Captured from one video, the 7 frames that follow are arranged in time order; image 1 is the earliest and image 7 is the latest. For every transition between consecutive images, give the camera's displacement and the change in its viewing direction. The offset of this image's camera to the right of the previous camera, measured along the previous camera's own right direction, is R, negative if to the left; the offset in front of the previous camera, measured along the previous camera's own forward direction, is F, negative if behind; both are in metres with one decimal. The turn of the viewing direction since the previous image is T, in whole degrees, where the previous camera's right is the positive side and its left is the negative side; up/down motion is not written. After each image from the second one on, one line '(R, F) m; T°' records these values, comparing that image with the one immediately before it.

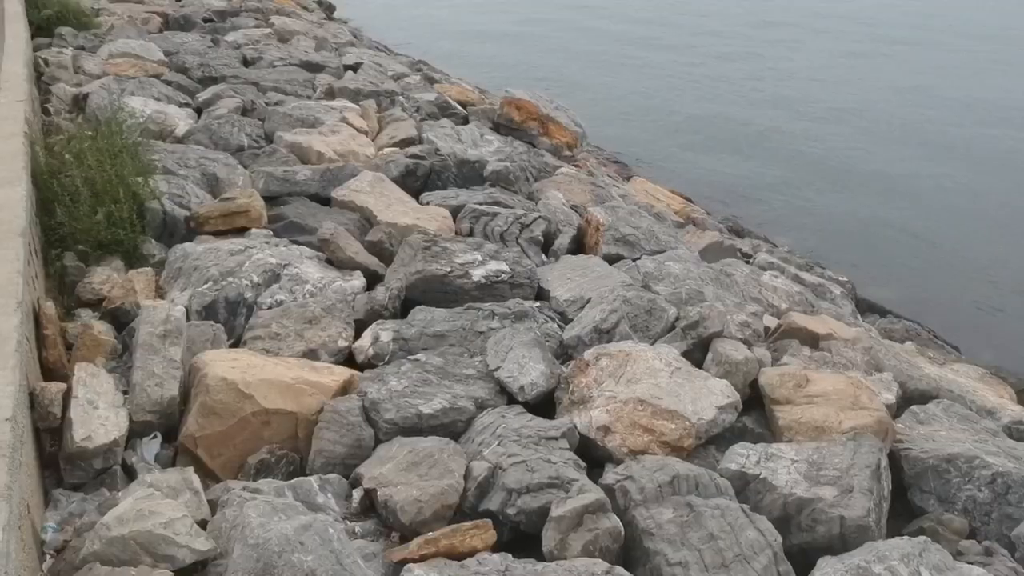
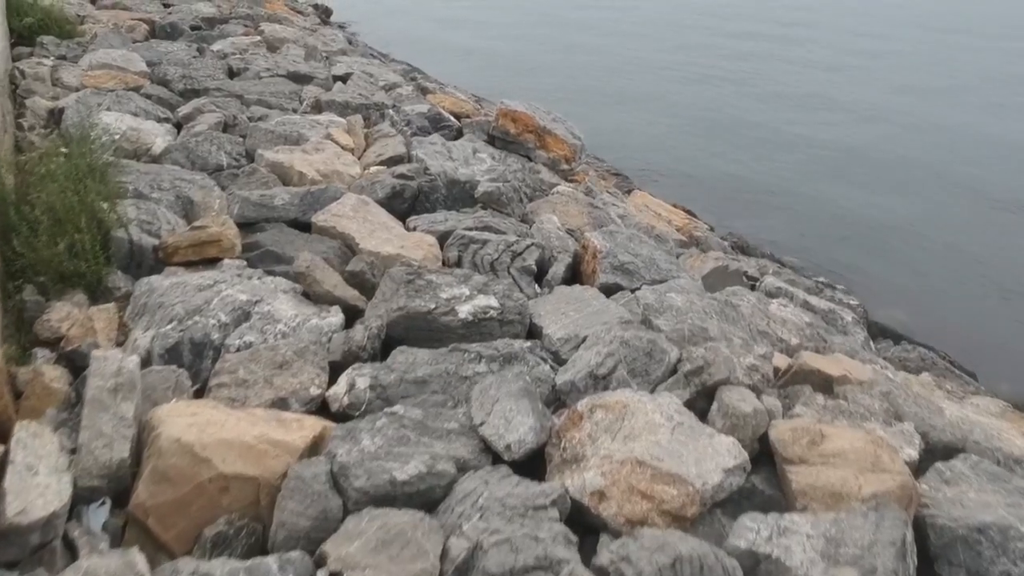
(+0.1, +0.3) m; 0°
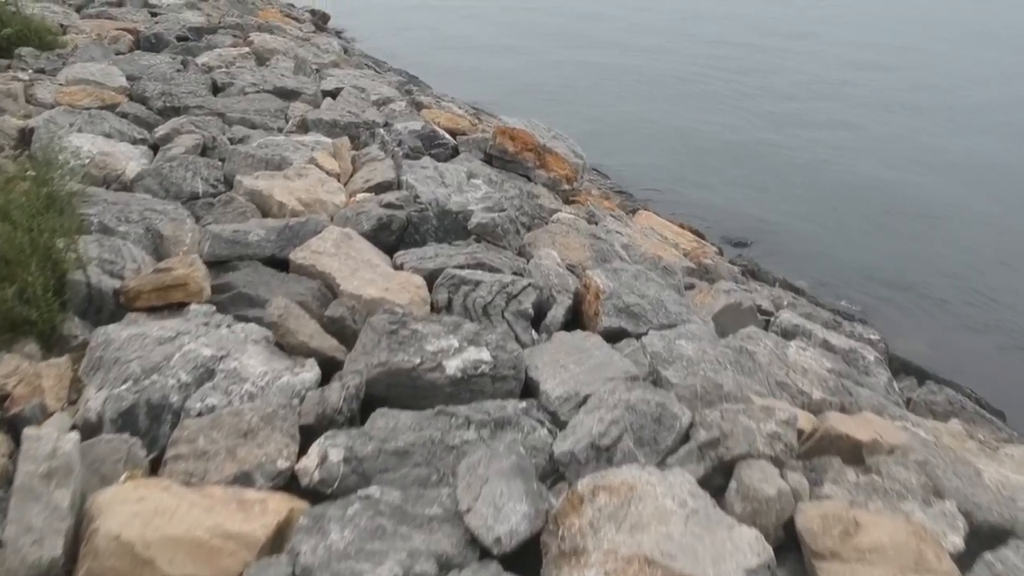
(0.0, +0.4) m; 0°
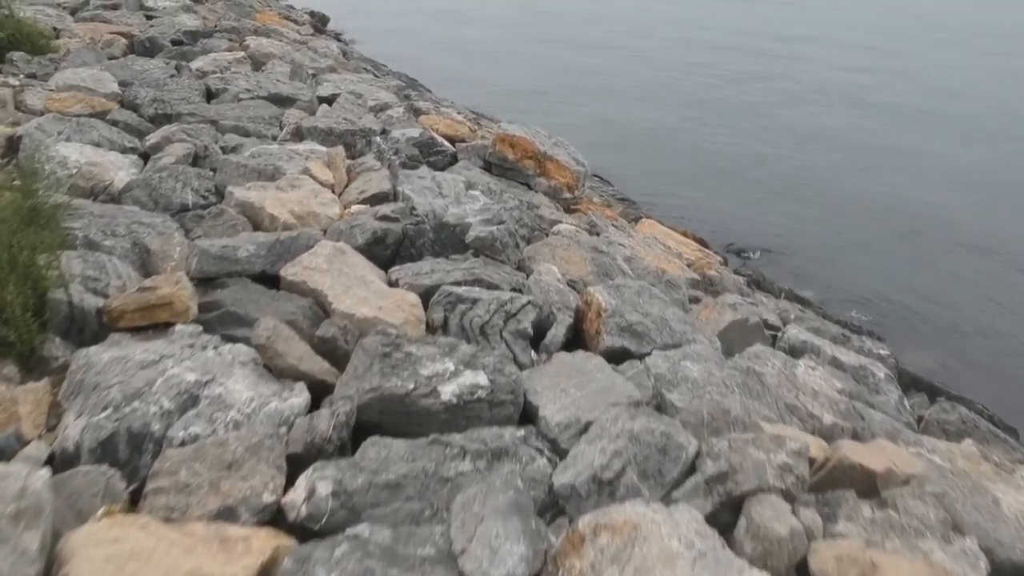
(0.0, +0.2) m; 0°
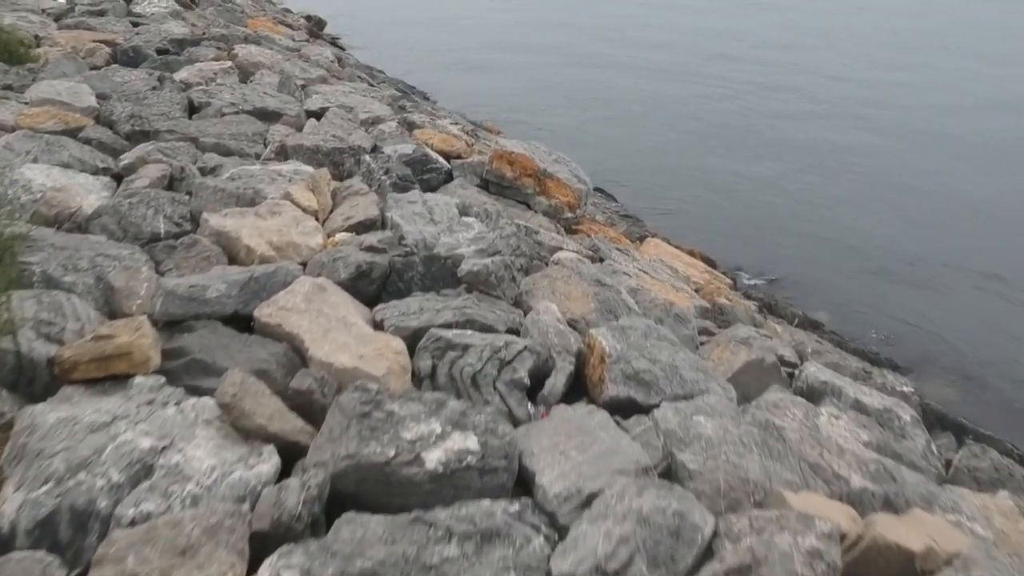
(0.0, +0.4) m; 0°
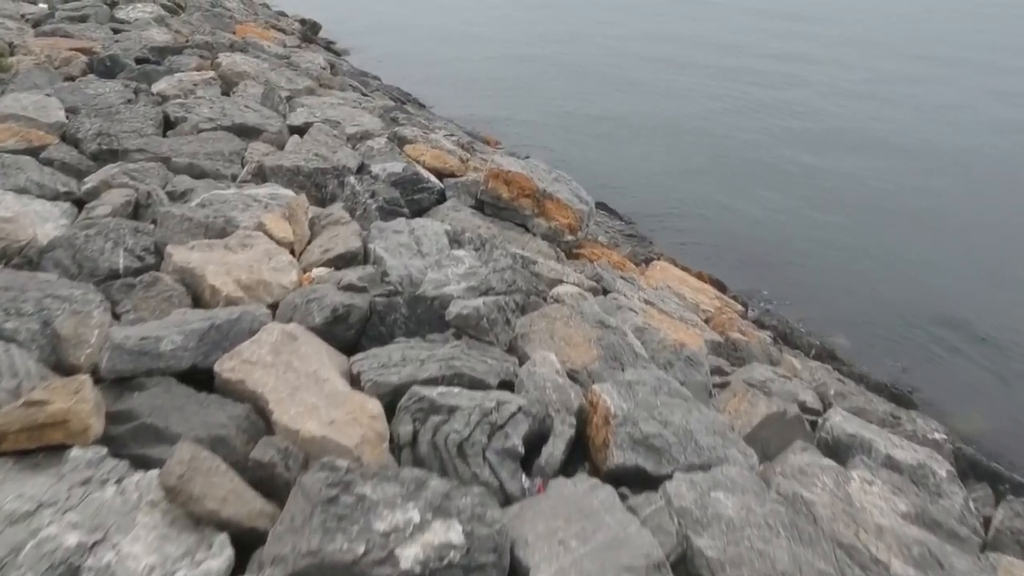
(0.0, +0.5) m; 0°
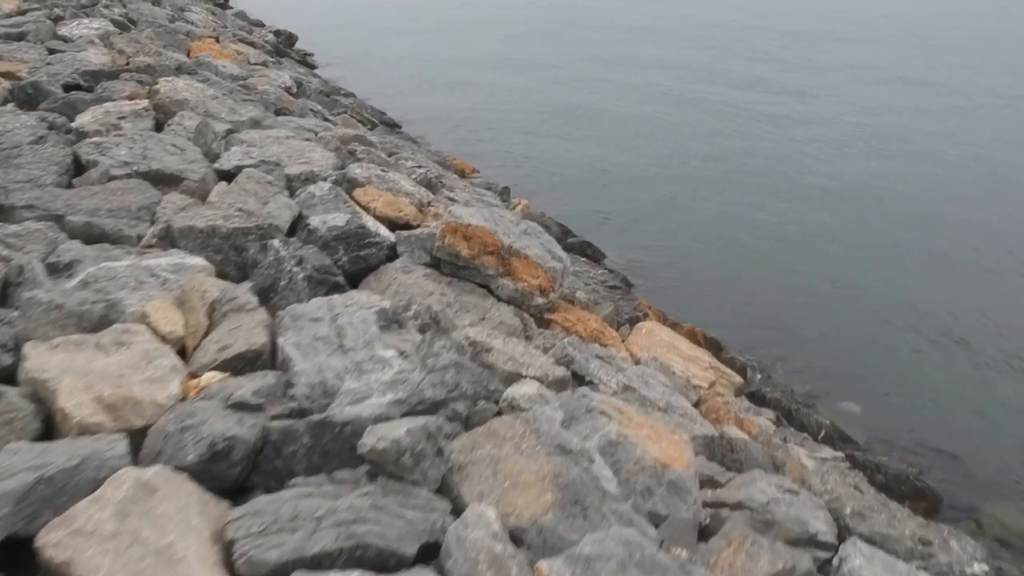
(+0.2, +0.9) m; 0°
